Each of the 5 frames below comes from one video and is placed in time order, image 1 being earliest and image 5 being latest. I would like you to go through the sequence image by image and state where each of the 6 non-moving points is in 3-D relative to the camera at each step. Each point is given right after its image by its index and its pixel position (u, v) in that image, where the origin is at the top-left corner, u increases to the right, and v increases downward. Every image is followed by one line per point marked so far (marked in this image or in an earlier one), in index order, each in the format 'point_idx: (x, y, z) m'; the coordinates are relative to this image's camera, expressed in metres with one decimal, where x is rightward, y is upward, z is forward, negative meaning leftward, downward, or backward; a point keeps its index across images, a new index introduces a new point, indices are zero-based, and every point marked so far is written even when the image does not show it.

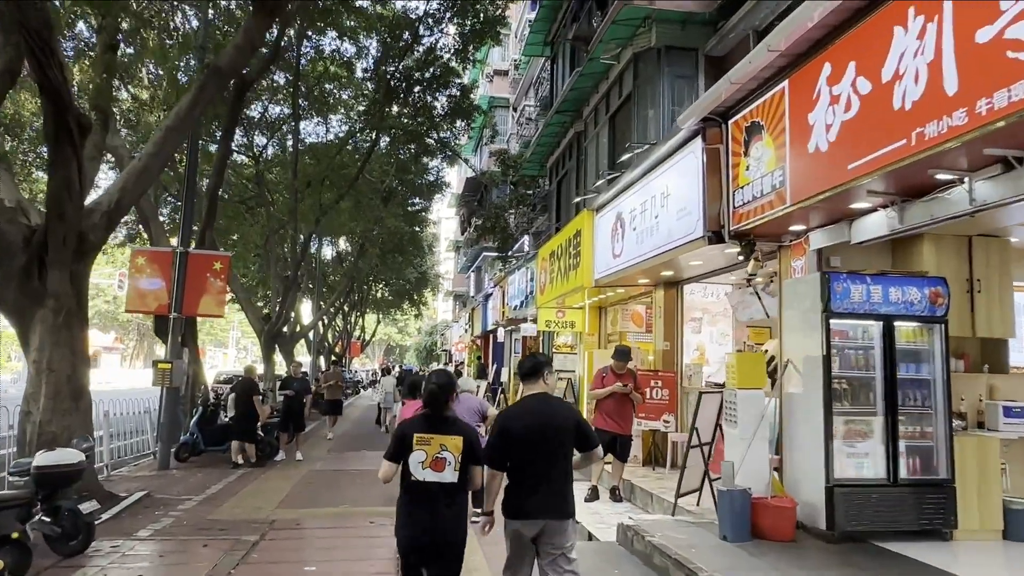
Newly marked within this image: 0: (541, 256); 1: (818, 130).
0: (+0.5, +0.6, +13.5) m
1: (+2.1, +1.1, +5.0) m
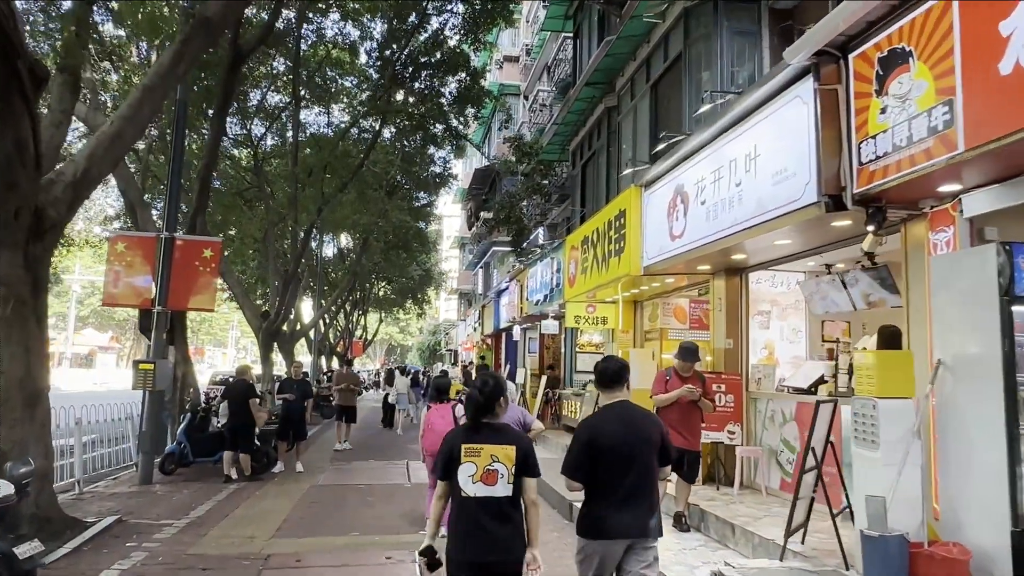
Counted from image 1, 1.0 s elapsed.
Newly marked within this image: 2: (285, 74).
0: (+1.0, +0.7, +12.1) m
1: (+2.6, +1.2, +3.6) m
2: (-6.1, +5.7, +19.2) m
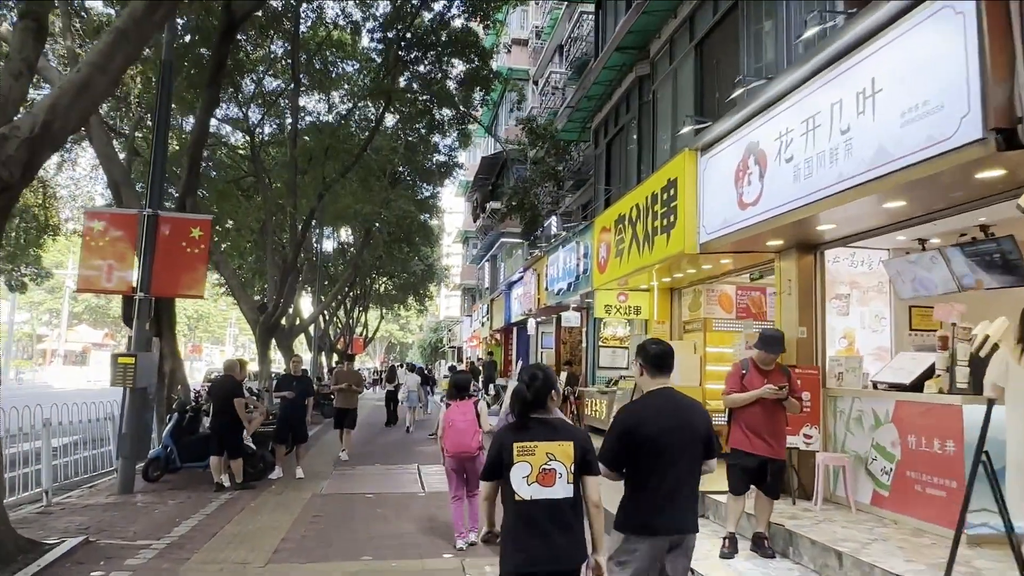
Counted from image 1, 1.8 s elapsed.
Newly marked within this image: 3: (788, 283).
0: (+1.3, +0.9, +10.9) m
1: (+2.9, +1.4, +2.5) m
2: (-5.8, +5.9, +18.0) m
3: (+2.8, +0.1, +7.3) m
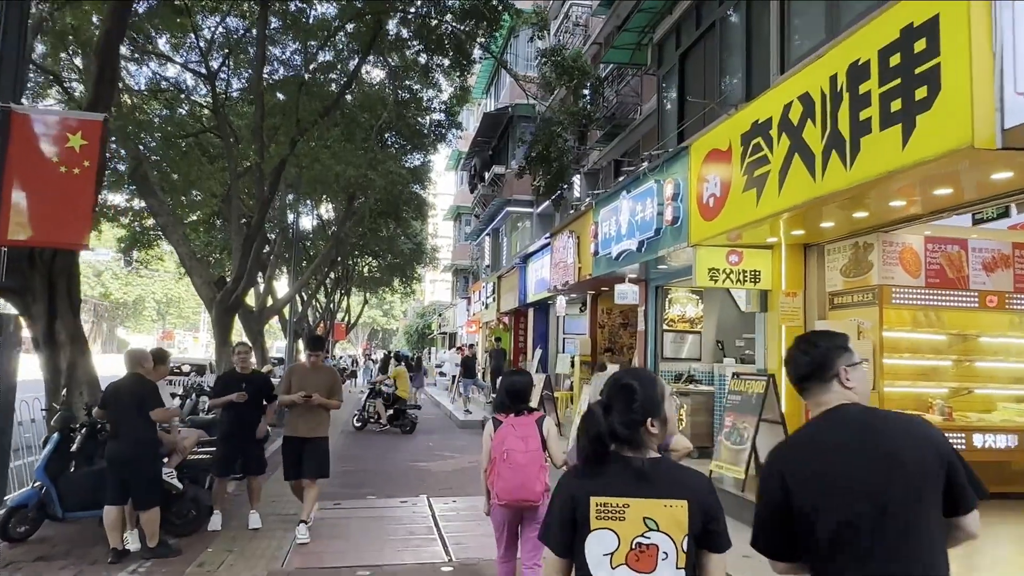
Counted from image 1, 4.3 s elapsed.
0: (+1.9, +1.4, +7.4) m
1: (+3.8, +1.7, -1.0) m
2: (-5.3, +6.5, +14.2) m
3: (+3.5, +0.4, +3.9) m
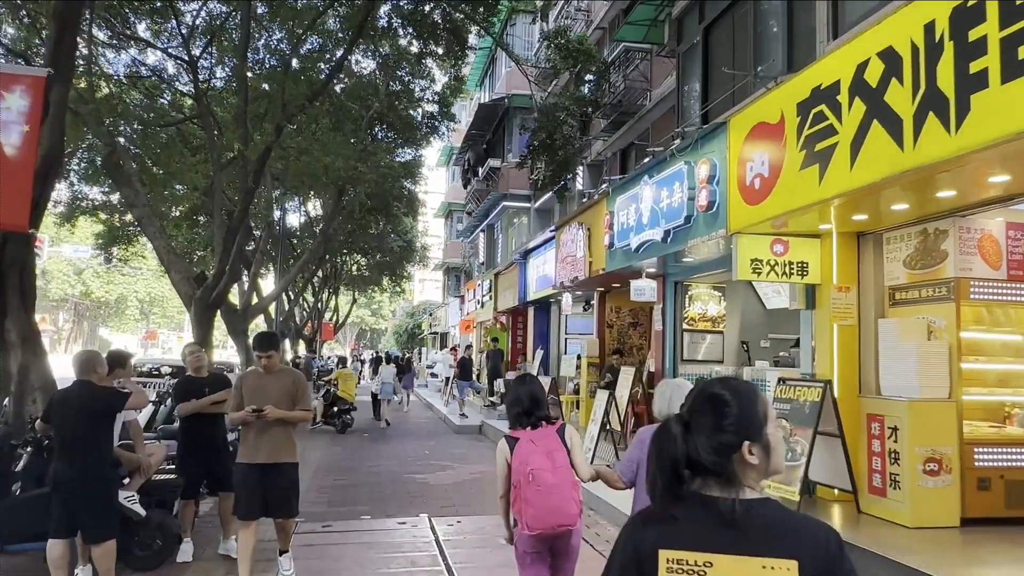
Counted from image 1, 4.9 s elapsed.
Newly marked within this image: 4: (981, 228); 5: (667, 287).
0: (+2.1, +1.5, +6.5) m
1: (+4.1, +1.8, -1.9) m
2: (-5.3, +6.6, +13.3) m
3: (+3.7, +0.5, +3.0) m
4: (+3.7, +0.5, +5.6) m
5: (+2.2, 0.0, +10.0) m
